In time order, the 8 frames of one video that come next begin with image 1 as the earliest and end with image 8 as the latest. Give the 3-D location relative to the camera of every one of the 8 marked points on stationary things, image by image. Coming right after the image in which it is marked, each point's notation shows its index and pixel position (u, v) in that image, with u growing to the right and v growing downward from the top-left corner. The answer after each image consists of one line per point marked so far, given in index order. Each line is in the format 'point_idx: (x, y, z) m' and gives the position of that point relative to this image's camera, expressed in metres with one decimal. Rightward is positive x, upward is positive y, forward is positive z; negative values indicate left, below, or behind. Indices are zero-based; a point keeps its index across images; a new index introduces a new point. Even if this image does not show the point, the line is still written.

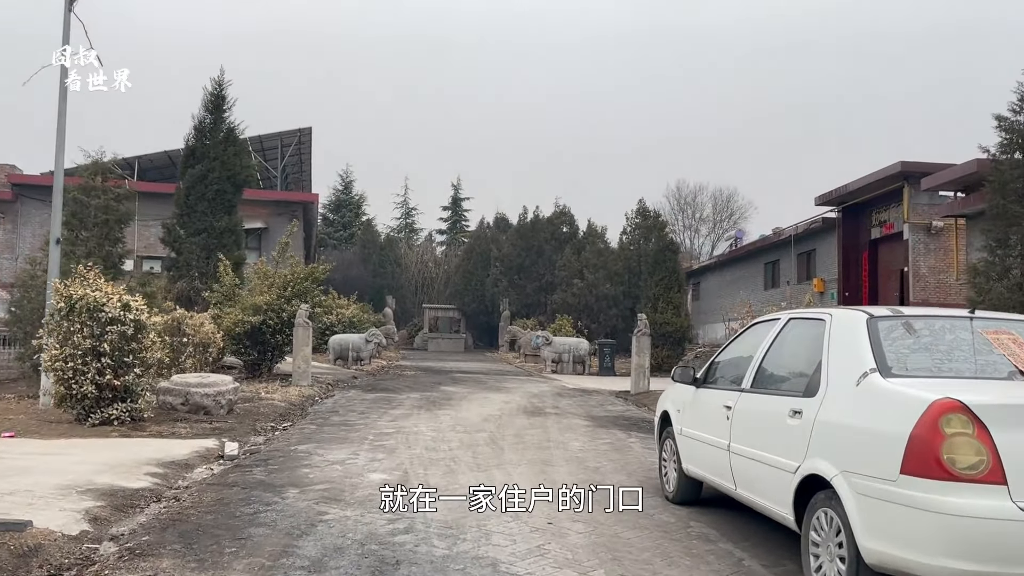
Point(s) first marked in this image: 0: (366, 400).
0: (-2.5, -1.9, +12.6) m
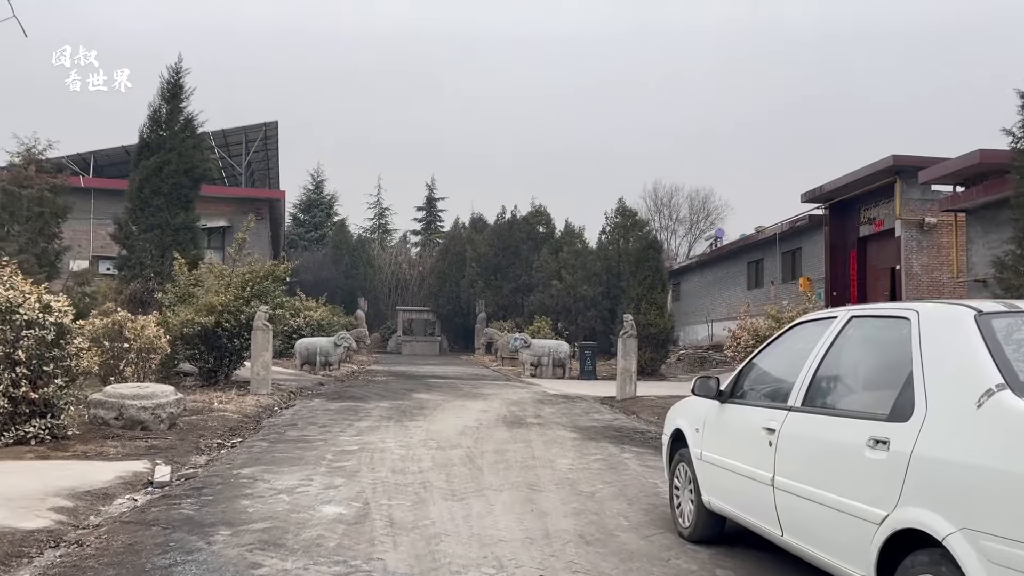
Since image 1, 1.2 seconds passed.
0: (-2.9, -1.9, +11.4) m
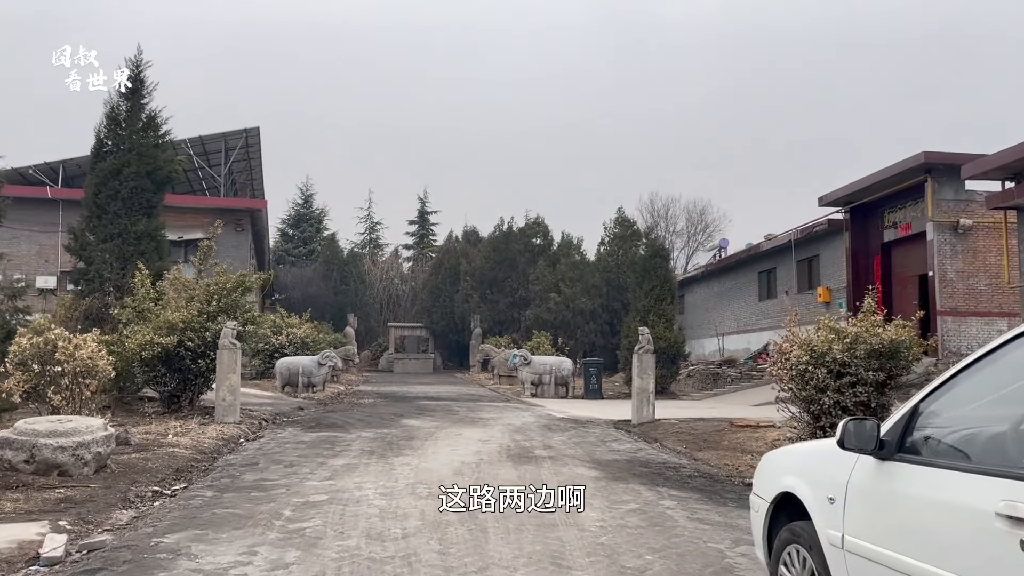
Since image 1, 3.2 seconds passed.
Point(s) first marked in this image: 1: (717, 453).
0: (-2.8, -2.1, +9.7) m
1: (+2.8, -2.3, +9.9) m
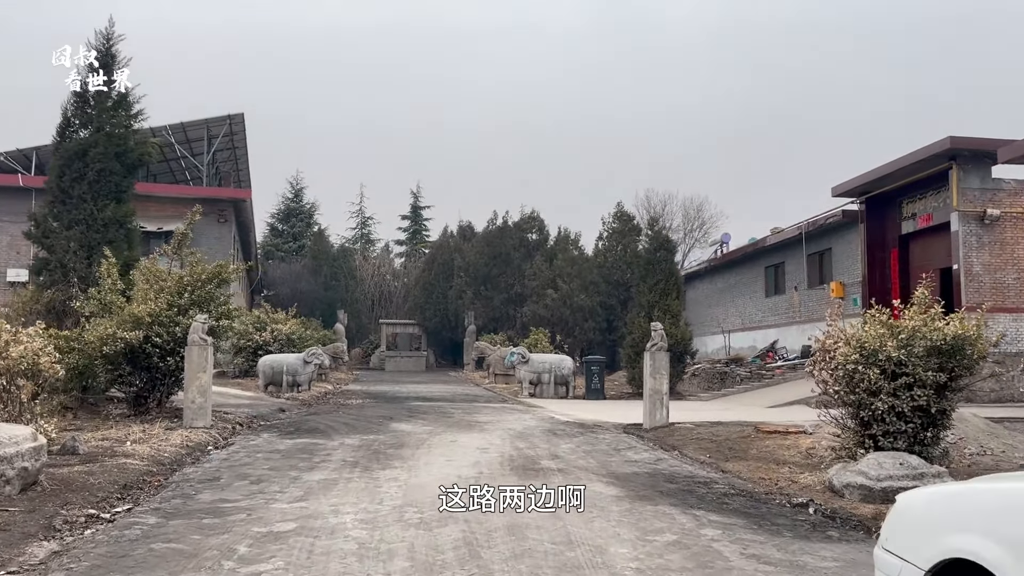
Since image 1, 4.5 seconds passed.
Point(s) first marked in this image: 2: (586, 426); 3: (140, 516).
0: (-2.8, -1.9, +8.5) m
1: (+2.8, -2.1, +8.8) m
2: (+1.2, -2.3, +12.1) m
3: (-2.8, -1.7, +5.4) m
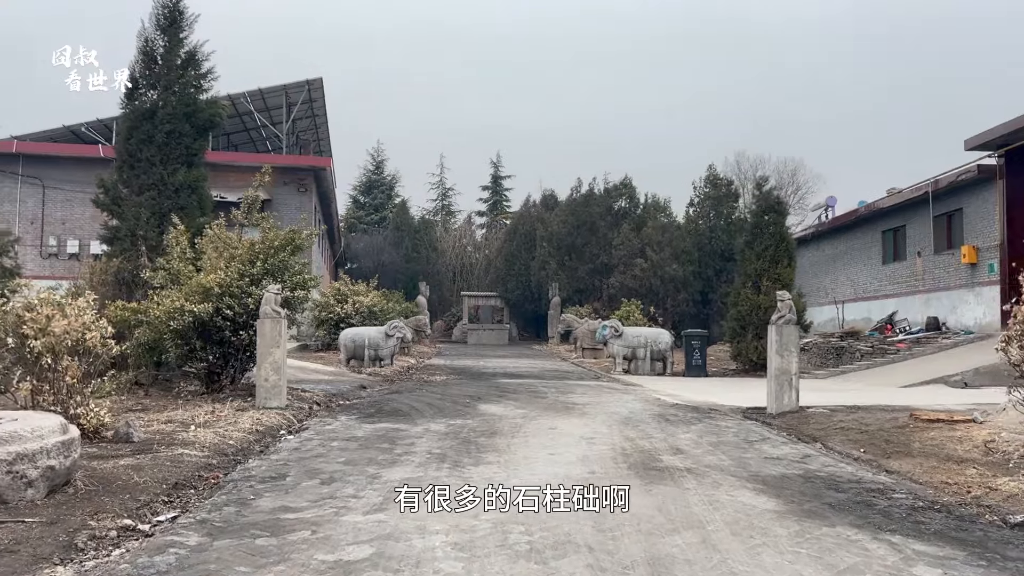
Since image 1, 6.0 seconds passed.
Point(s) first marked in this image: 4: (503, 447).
0: (-1.6, -1.6, +7.5) m
1: (+4.0, -1.7, +7.1) m
2: (+2.7, -1.8, +10.6) m
3: (-2.0, -1.4, +4.4) m
4: (-0.1, -1.6, +7.3) m
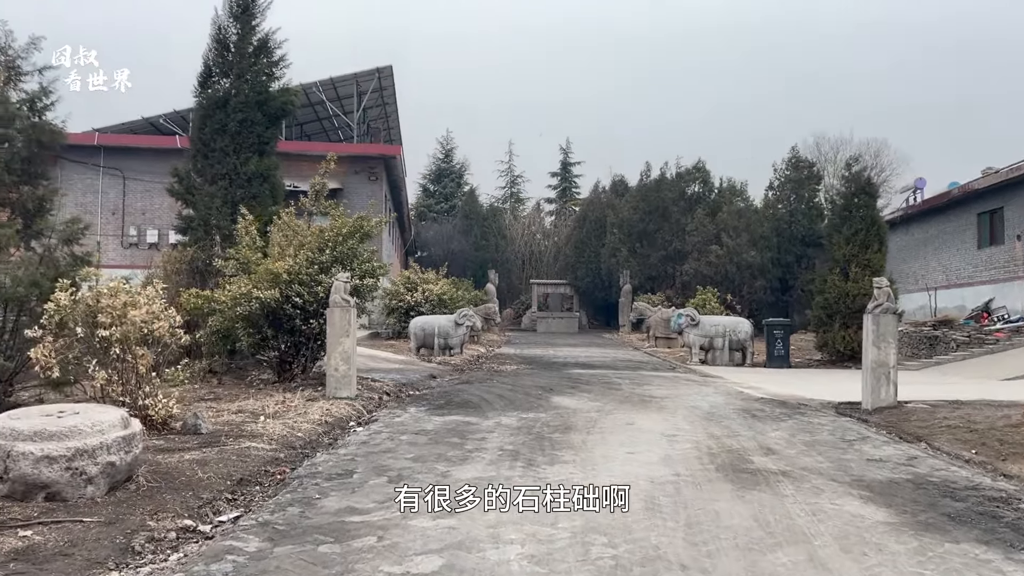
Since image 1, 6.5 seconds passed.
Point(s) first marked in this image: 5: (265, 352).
0: (-0.9, -1.4, +7.2) m
1: (+4.7, -1.6, +6.3) m
2: (+3.7, -1.6, +9.9) m
3: (-1.5, -1.4, +4.1) m
4: (+0.6, -1.5, +6.9) m
5: (-3.5, -0.9, +10.5) m
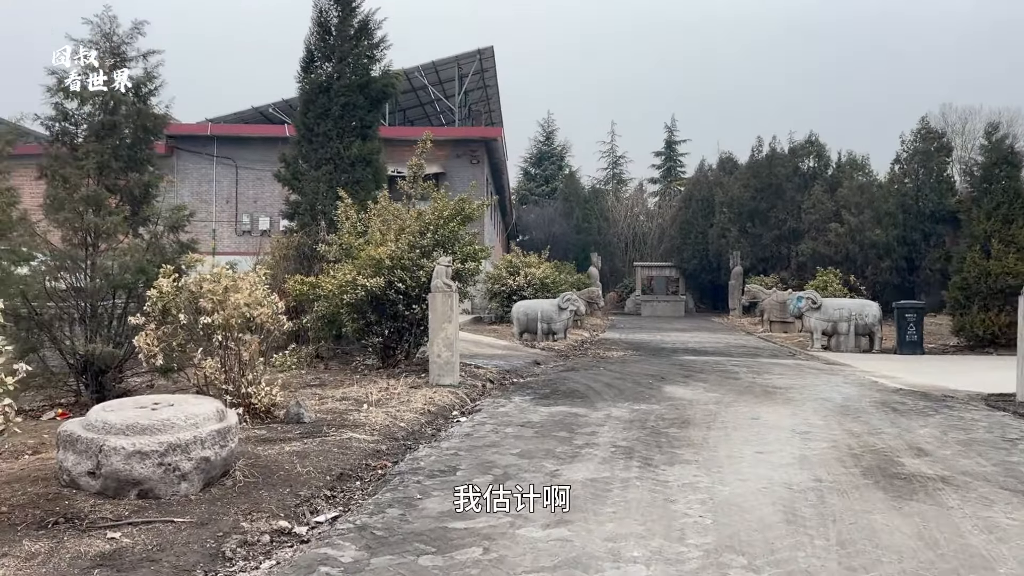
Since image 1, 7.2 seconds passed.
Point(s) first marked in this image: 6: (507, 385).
0: (+0.2, -1.3, +6.8) m
1: (+5.5, -1.4, +5.1) m
2: (+5.1, -1.3, +8.8) m
3: (-0.9, -1.3, +3.8) m
4: (+1.6, -1.3, +6.3) m
5: (-2.0, -0.7, +10.4) m
6: (-0.1, -1.3, +9.9) m
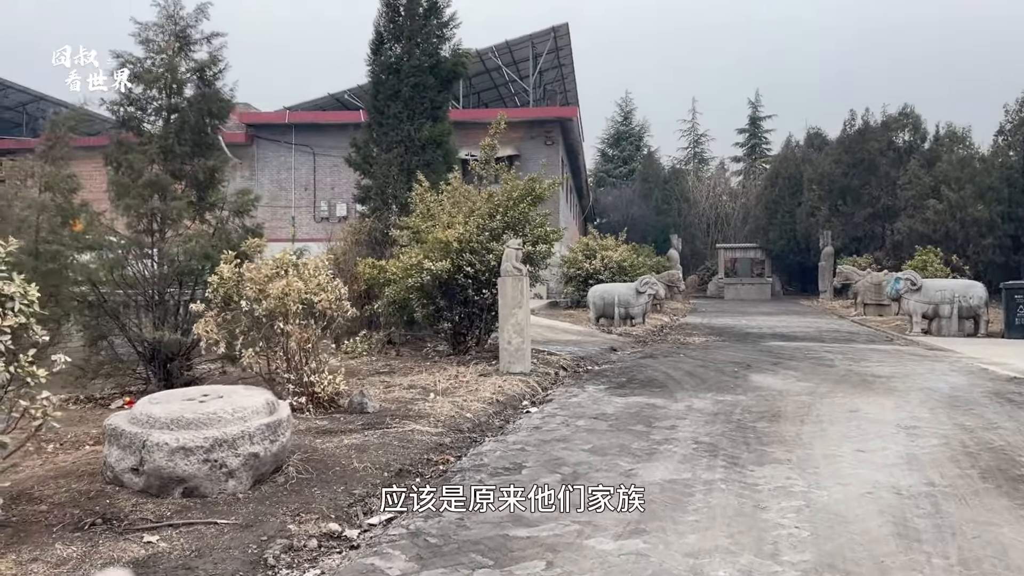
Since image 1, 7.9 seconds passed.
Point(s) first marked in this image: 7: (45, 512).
0: (+0.8, -1.1, +6.3) m
1: (+6.0, -1.3, +4.2) m
2: (+5.9, -1.1, +7.8) m
3: (-0.6, -1.2, +3.5) m
4: (+2.2, -1.2, +5.7) m
5: (-1.0, -0.5, +10.2) m
6: (+0.9, -1.1, +9.5) m
7: (-2.1, -1.0, +3.3) m
